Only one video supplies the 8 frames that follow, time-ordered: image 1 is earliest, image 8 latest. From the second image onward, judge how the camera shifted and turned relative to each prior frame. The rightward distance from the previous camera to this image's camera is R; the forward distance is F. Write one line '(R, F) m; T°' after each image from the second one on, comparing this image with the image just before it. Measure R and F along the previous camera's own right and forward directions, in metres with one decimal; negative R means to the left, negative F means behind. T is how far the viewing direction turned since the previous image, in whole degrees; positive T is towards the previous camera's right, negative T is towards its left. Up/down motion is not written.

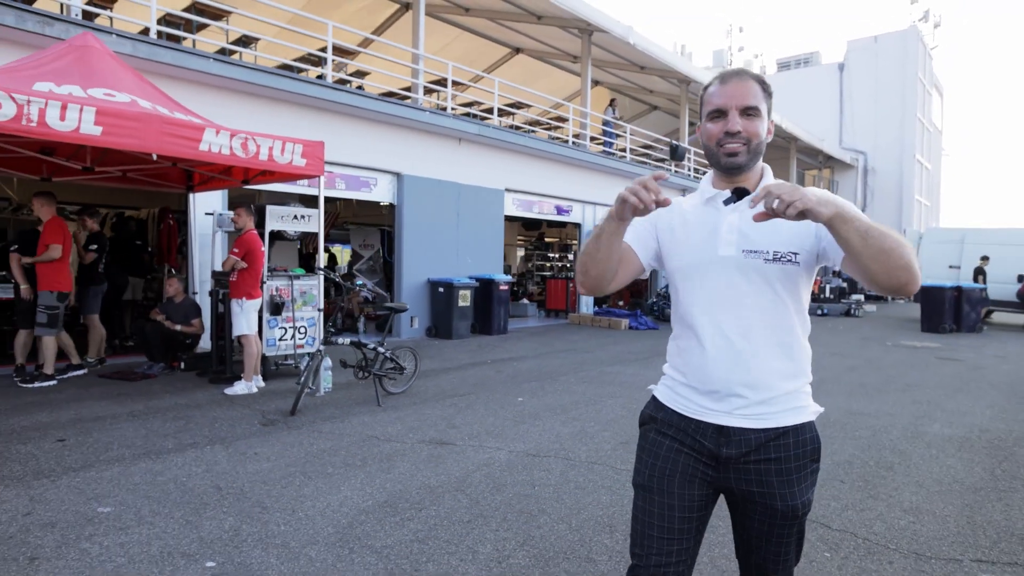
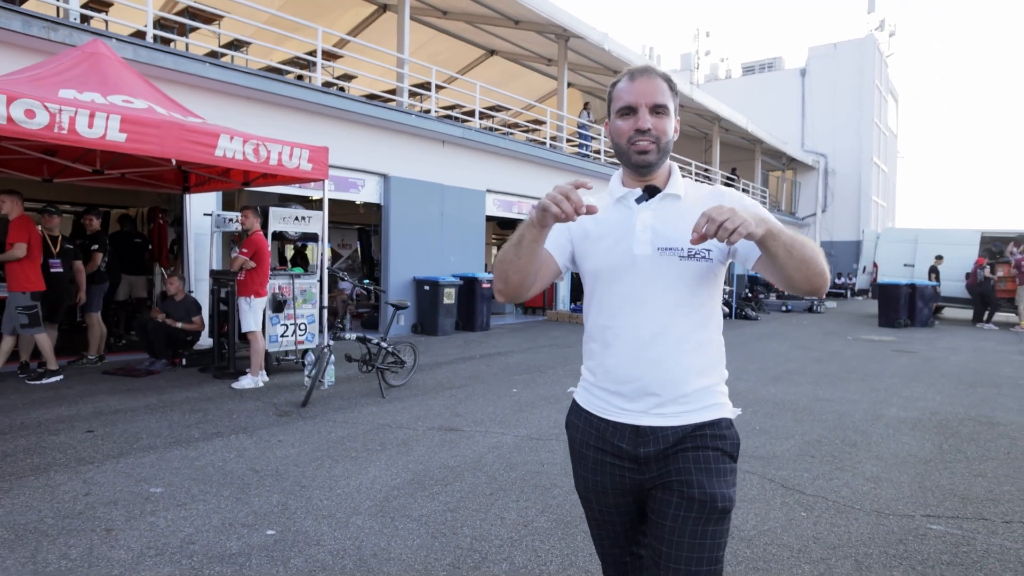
(-0.3, -0.4) m; +3°
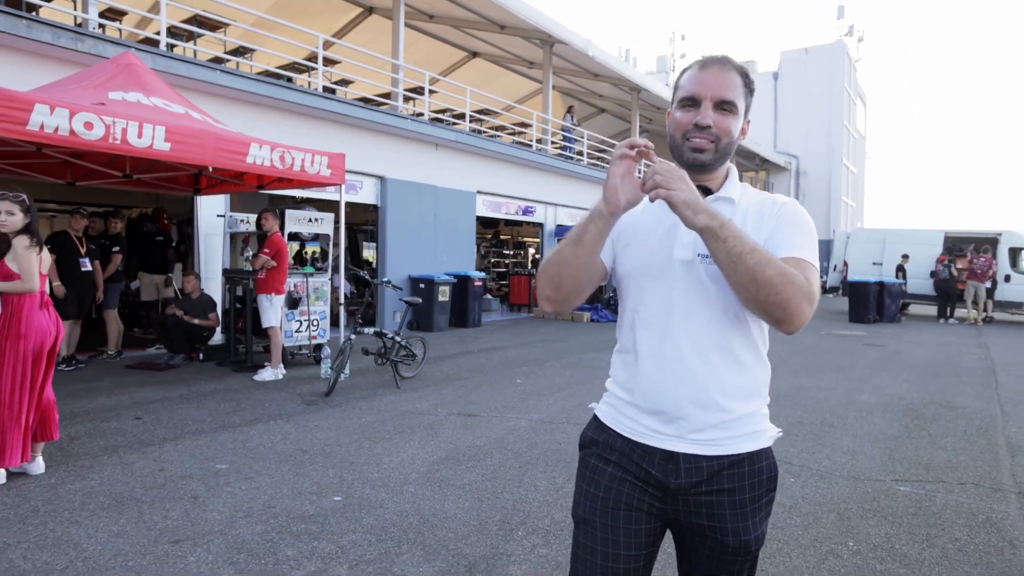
(-0.3, -0.5) m; +2°
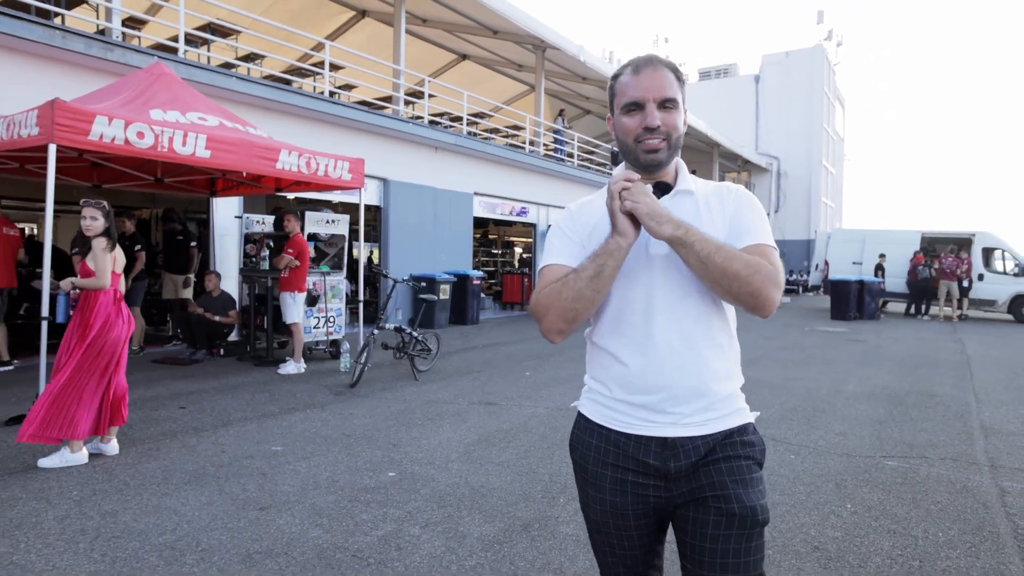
(-0.3, -0.5) m; +2°
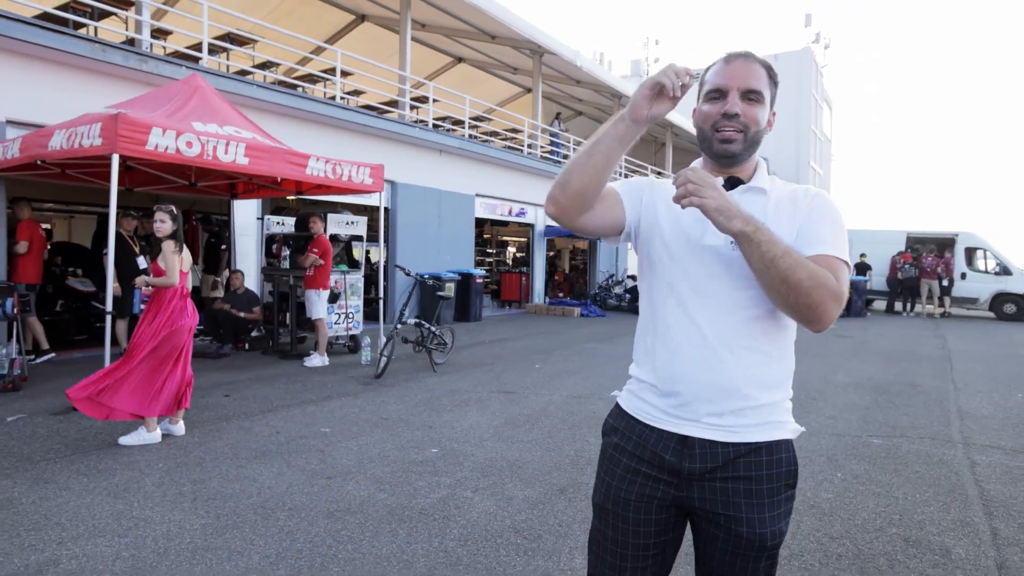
(-0.3, -0.5) m; +1°
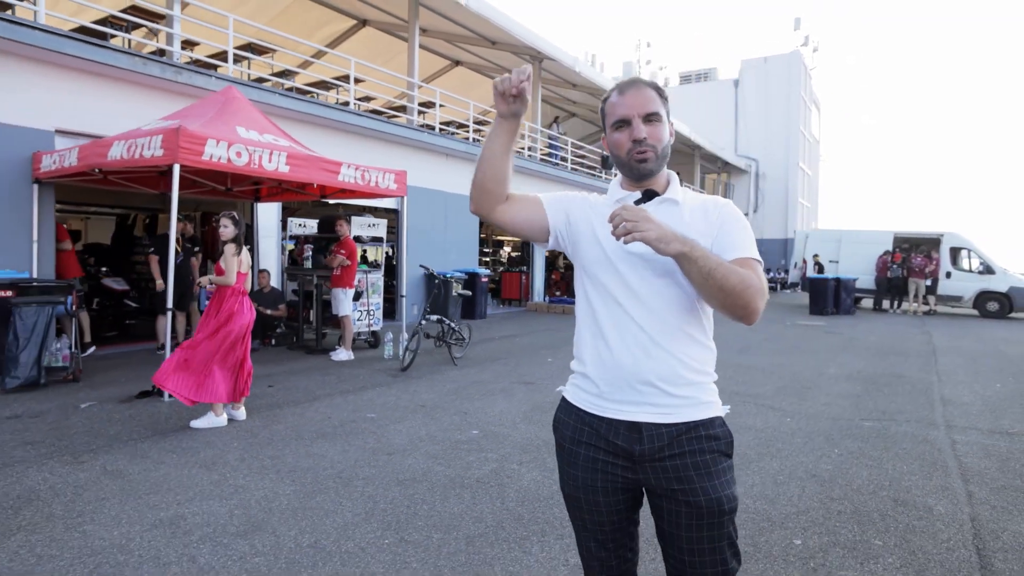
(-0.3, -0.6) m; +1°
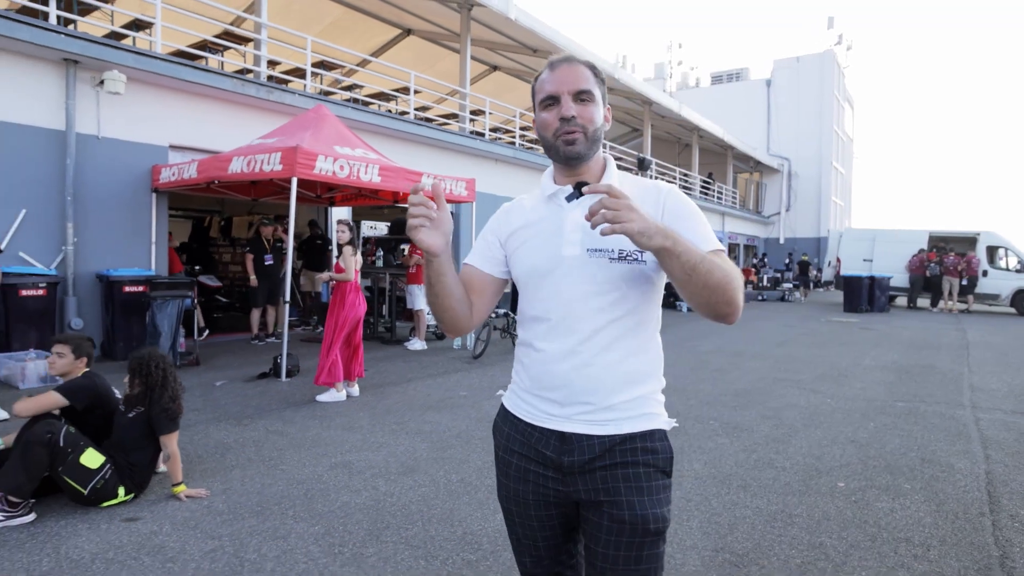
(-0.4, -0.9) m; -2°
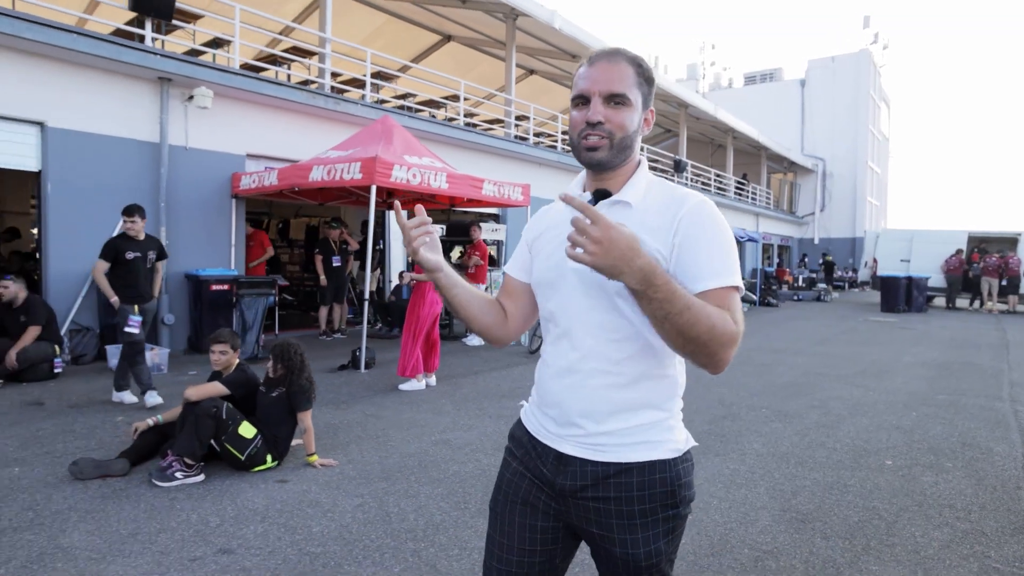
(-0.4, -0.6) m; -2°
